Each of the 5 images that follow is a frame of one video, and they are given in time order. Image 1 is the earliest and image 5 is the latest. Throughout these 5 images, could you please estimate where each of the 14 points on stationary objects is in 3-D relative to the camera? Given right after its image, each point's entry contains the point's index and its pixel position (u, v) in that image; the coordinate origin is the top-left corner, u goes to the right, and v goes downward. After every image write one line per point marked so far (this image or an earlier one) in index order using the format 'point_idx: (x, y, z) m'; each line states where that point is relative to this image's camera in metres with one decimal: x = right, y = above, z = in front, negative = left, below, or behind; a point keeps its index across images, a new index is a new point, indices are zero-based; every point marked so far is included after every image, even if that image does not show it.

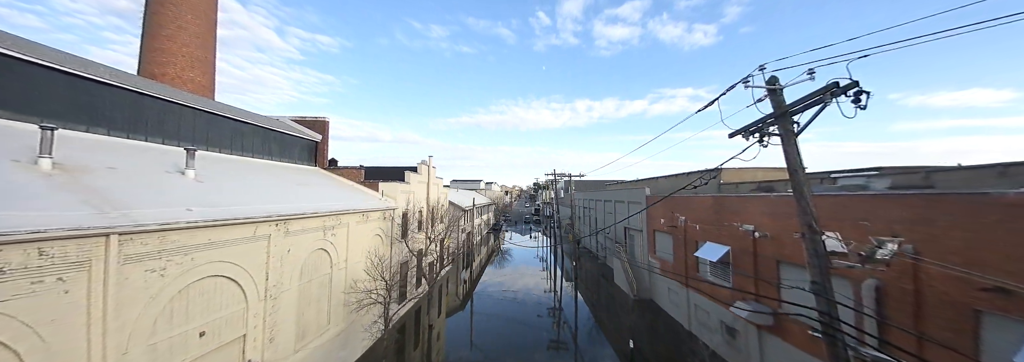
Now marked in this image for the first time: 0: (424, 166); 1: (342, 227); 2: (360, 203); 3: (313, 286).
0: (-4.8, +0.9, +15.1) m
1: (-5.4, -1.5, +8.9) m
2: (-5.7, -0.9, +10.0) m
3: (-5.8, -3.0, +7.9) m
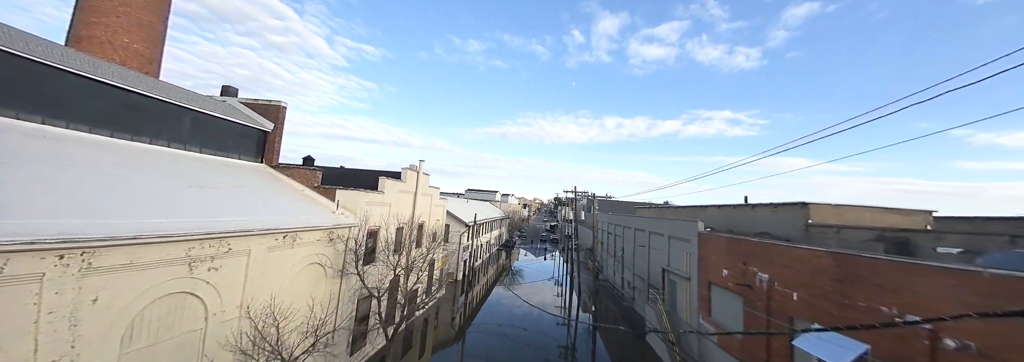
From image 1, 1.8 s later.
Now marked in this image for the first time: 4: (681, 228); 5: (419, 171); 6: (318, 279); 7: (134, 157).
0: (-4.5, +0.4, +12.1) m
1: (-5.8, -1.6, +5.9) m
2: (-5.9, -1.0, +7.1) m
3: (-6.4, -3.0, +4.8) m
4: (+7.6, -2.1, +12.4) m
5: (-4.4, +0.5, +12.8) m
6: (-5.6, -2.8, +7.8) m
7: (-9.3, +0.6, +6.9) m
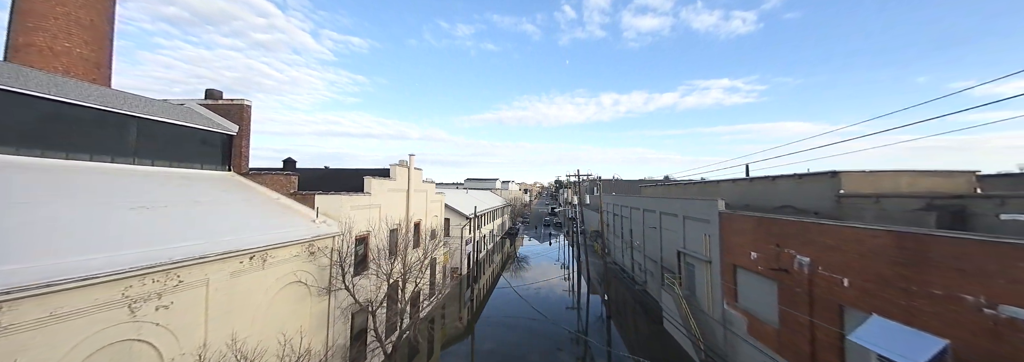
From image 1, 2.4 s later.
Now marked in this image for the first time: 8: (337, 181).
0: (-4.5, +0.6, +11.1) m
1: (-5.7, -1.9, +5.0) m
2: (-5.8, -1.2, +6.1) m
3: (-6.1, -3.4, +4.0) m
4: (+7.7, -1.1, +11.5) m
5: (-4.4, +0.6, +11.8) m
6: (-5.4, -3.0, +6.9) m
7: (-9.4, +0.1, +5.8) m
8: (-6.4, 0.0, +10.0) m
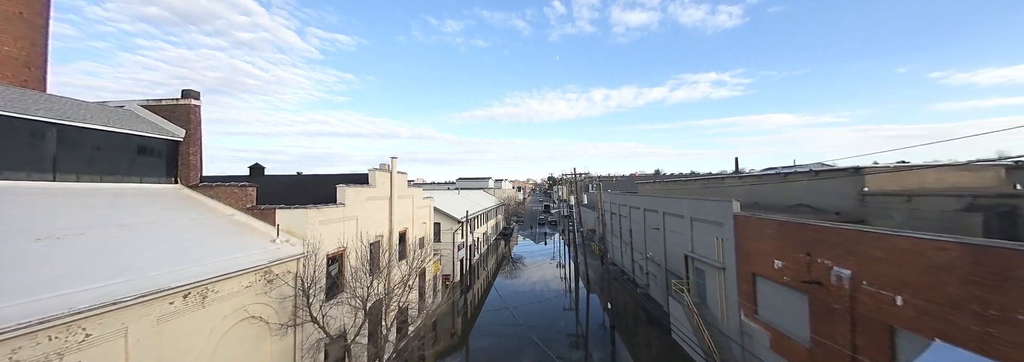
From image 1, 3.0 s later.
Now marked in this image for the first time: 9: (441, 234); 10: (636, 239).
0: (-4.7, +0.3, +9.9) m
1: (-5.7, -2.2, +3.8) m
2: (-5.9, -1.6, +4.9) m
3: (-6.1, -3.8, +2.8) m
4: (+7.5, -1.0, +10.6) m
5: (-4.6, +0.4, +10.6) m
6: (-5.4, -3.3, +5.8) m
7: (-9.4, -0.3, +4.5) m
8: (-6.6, -0.3, +8.8) m
9: (-4.7, -3.4, +18.1) m
10: (+8.1, -3.8, +17.9) m
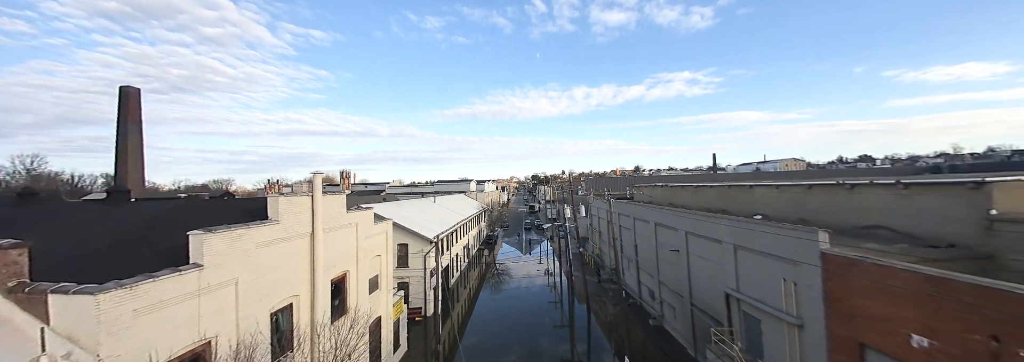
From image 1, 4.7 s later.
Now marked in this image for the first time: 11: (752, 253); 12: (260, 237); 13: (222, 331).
0: (-5.1, -0.4, +6.3) m
1: (-5.7, -3.0, +0.2) m
2: (-5.9, -2.3, +1.3) m
3: (-6.0, -4.6, -0.8) m
4: (+7.1, -1.5, +7.8) m
5: (-5.1, -0.3, +7.0) m
6: (-5.5, -4.0, +2.2) m
7: (-9.5, -1.2, +0.7) m
8: (-6.9, -1.1, +5.2) m
9: (-5.5, -4.1, +14.5) m
10: (+7.3, -4.2, +15.1) m
11: (+7.1, -2.1, +8.0) m
12: (-5.1, -1.1, +5.6) m
13: (-5.2, -2.7, +5.1) m
